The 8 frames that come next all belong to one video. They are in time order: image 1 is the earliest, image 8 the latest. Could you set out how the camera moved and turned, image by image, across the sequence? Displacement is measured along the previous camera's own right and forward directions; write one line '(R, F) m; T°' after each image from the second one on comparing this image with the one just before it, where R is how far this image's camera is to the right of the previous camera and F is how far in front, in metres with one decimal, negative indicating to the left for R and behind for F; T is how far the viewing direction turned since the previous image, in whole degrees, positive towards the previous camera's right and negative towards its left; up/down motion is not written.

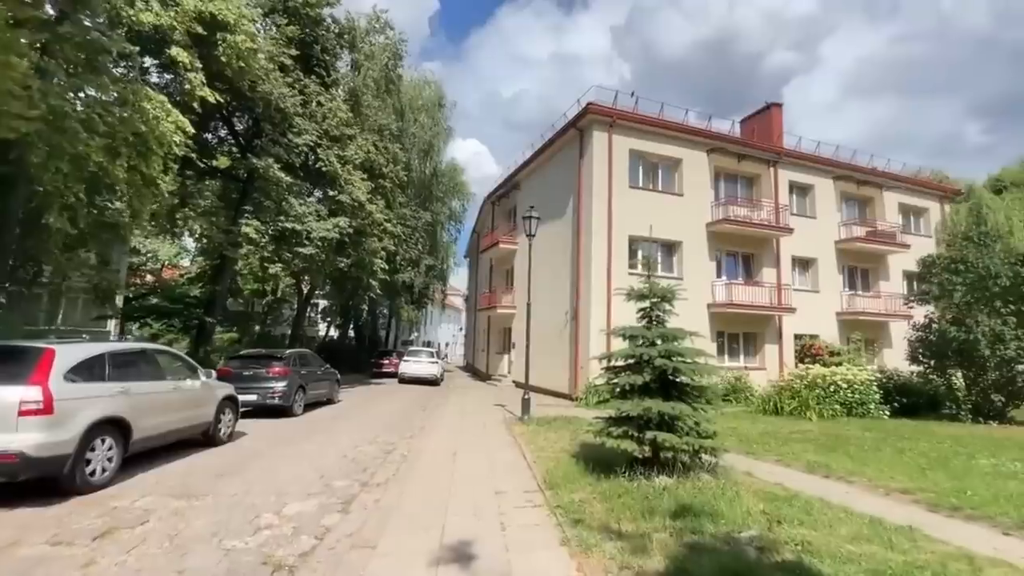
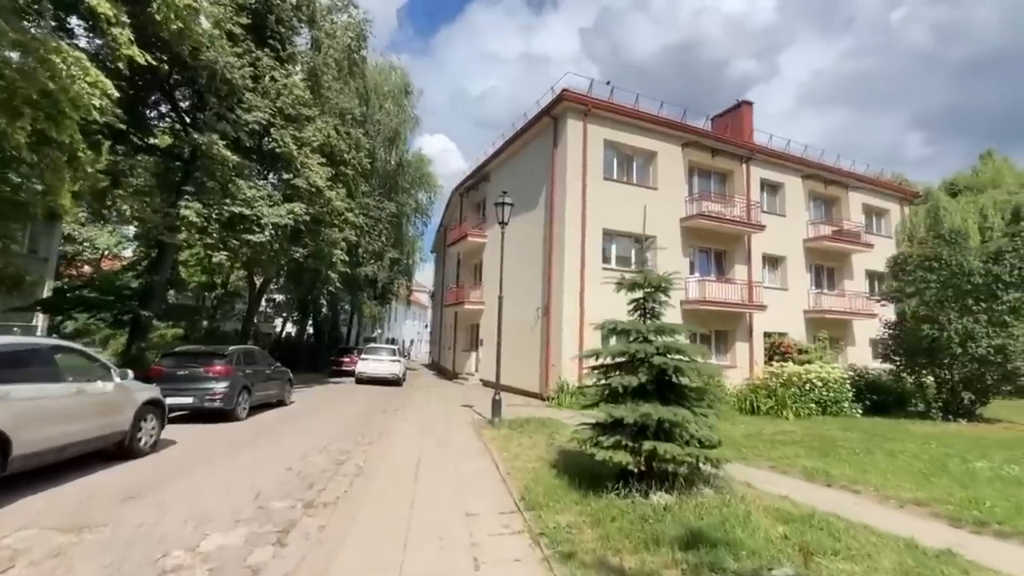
(-0.1, +0.9) m; +4°
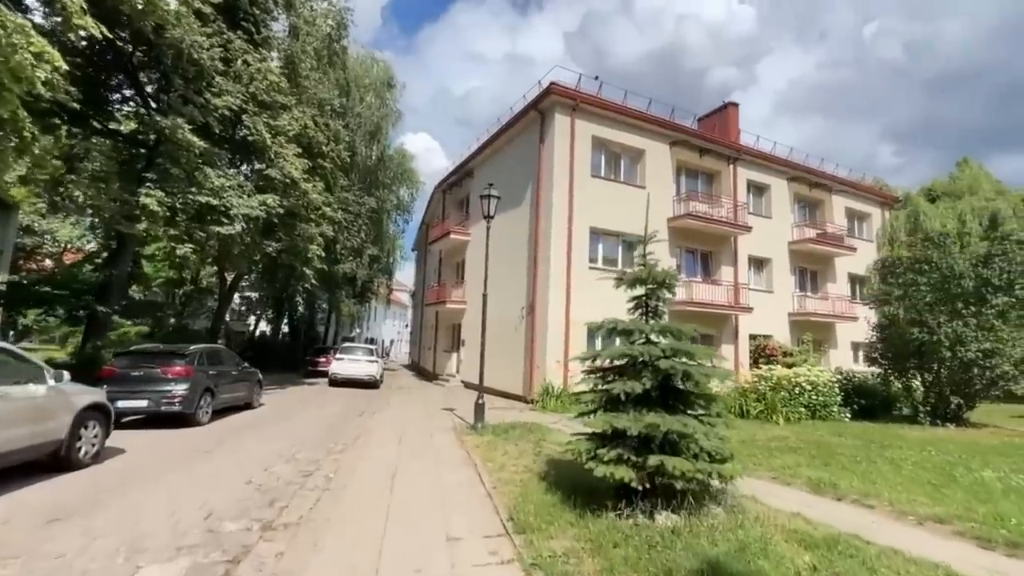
(-0.1, +0.6) m; +2°
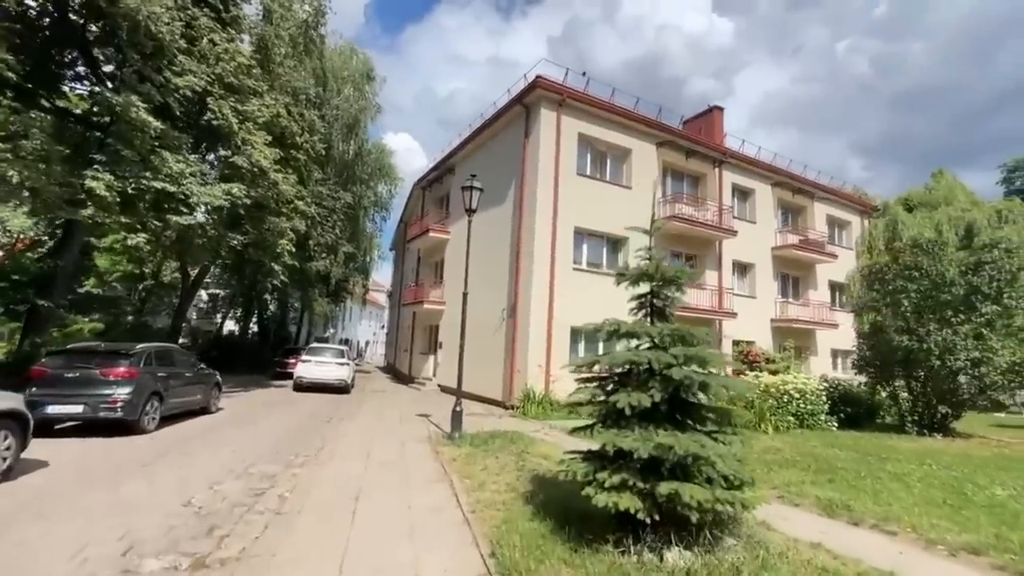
(-0.1, +0.7) m; +3°
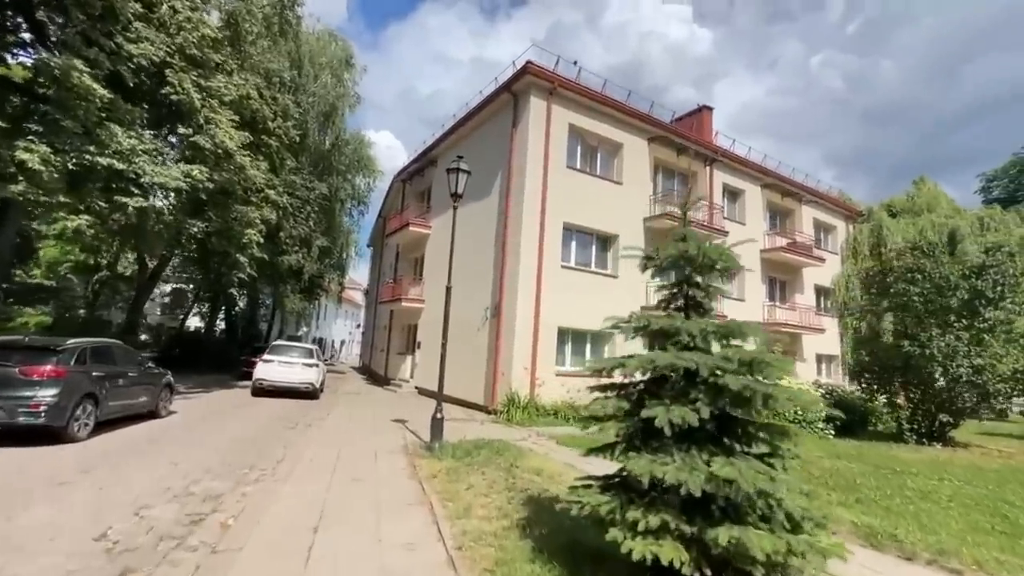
(-0.2, +0.9) m; +2°
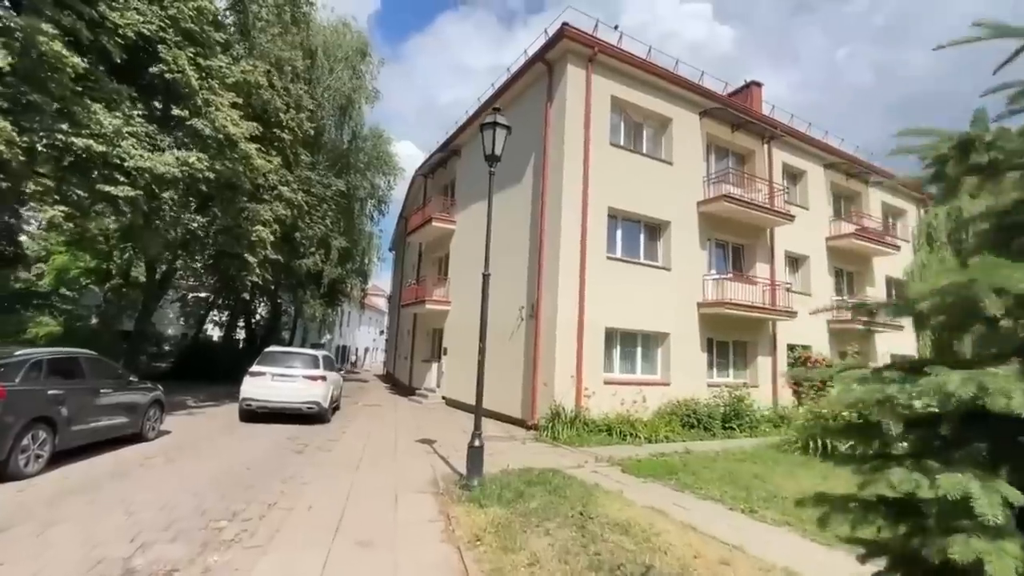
(-0.5, +2.0) m; -3°
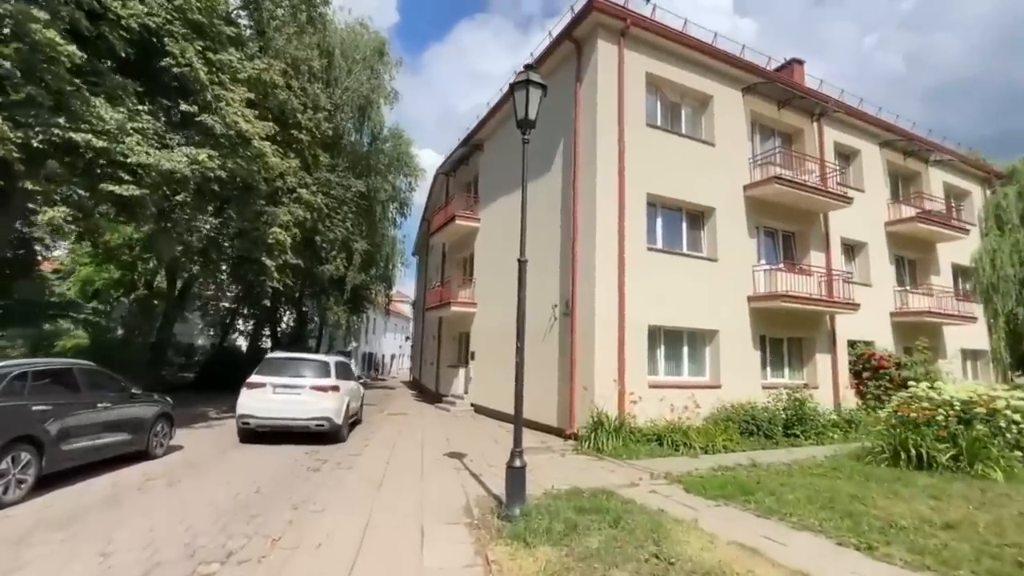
(-0.2, +1.1) m; -3°
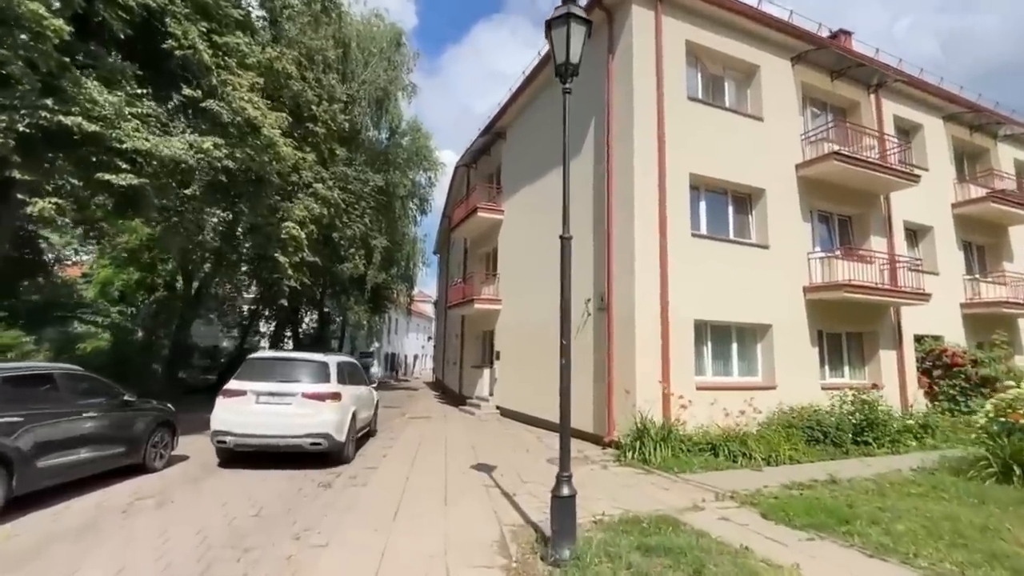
(-0.2, +1.1) m; -3°
